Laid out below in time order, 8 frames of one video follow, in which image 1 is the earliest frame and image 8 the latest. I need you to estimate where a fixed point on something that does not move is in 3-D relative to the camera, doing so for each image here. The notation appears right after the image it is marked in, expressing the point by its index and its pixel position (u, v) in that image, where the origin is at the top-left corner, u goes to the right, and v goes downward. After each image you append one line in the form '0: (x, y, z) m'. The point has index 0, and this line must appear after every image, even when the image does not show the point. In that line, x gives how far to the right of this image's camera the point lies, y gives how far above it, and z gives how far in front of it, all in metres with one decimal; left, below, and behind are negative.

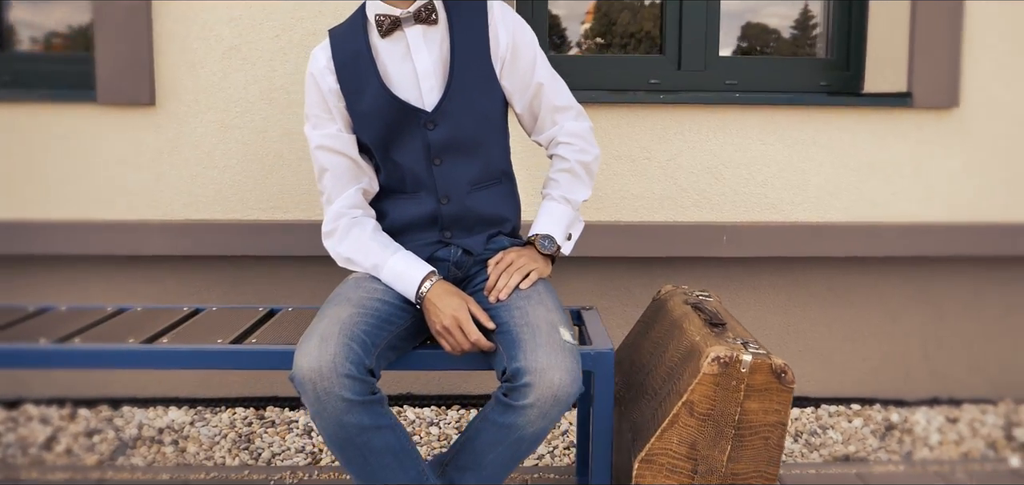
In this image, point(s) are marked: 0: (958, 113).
0: (+1.5, +0.4, +2.5) m
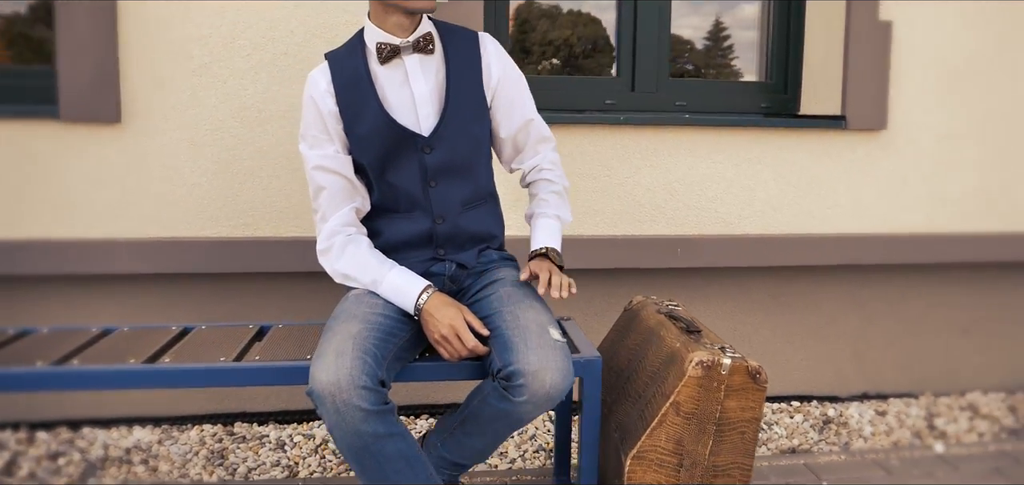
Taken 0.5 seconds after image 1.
0: (+1.3, +0.4, +2.7) m
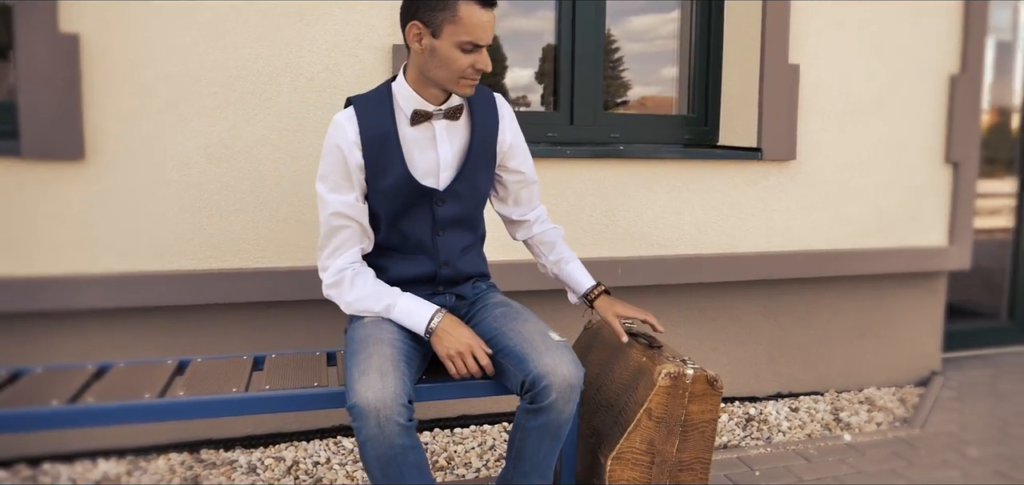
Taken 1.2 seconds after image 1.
0: (+1.1, +0.3, +3.1) m
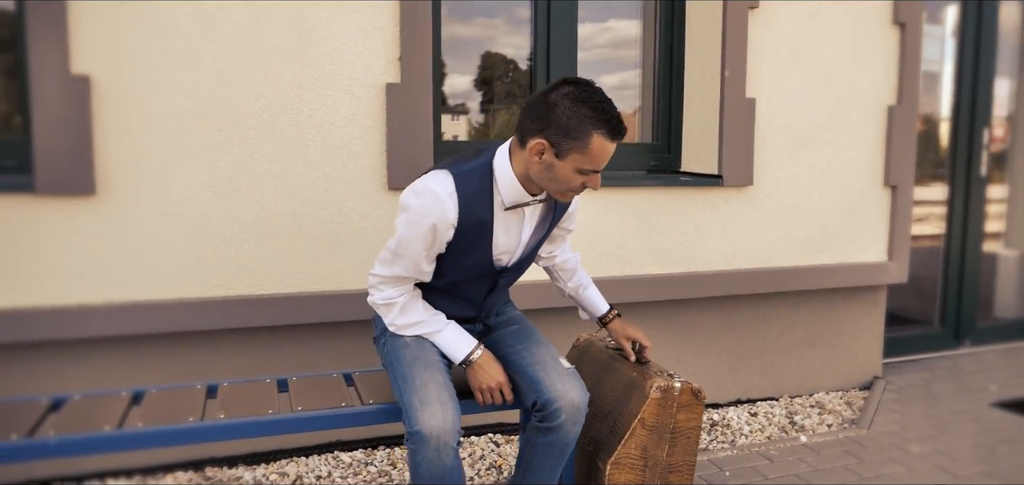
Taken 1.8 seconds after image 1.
0: (+1.0, +0.2, +3.4) m
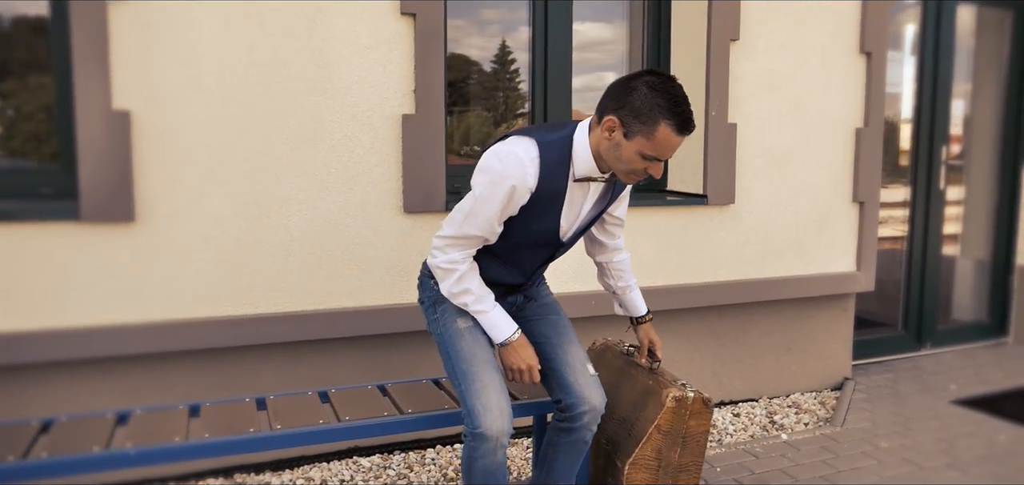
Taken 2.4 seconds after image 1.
0: (+1.0, +0.2, +3.7) m
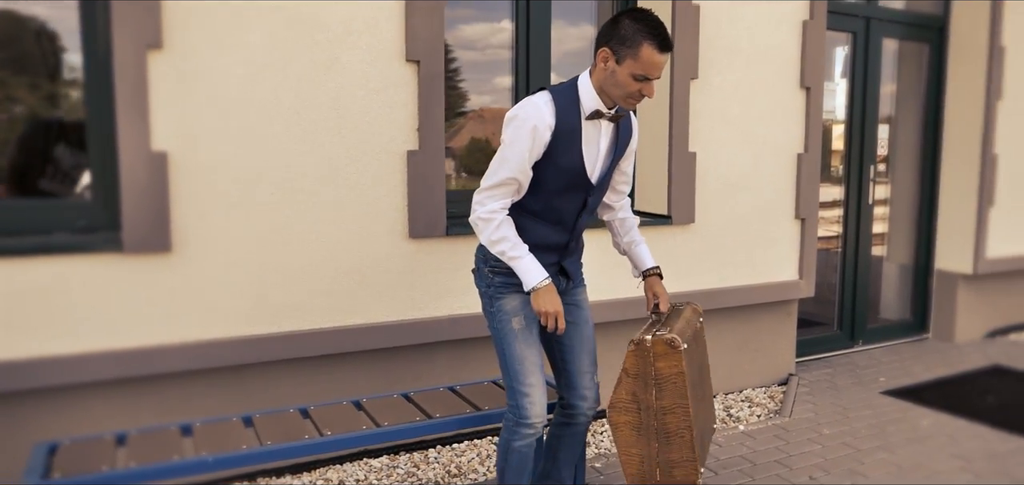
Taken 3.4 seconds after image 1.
0: (+1.0, +0.1, +4.1) m
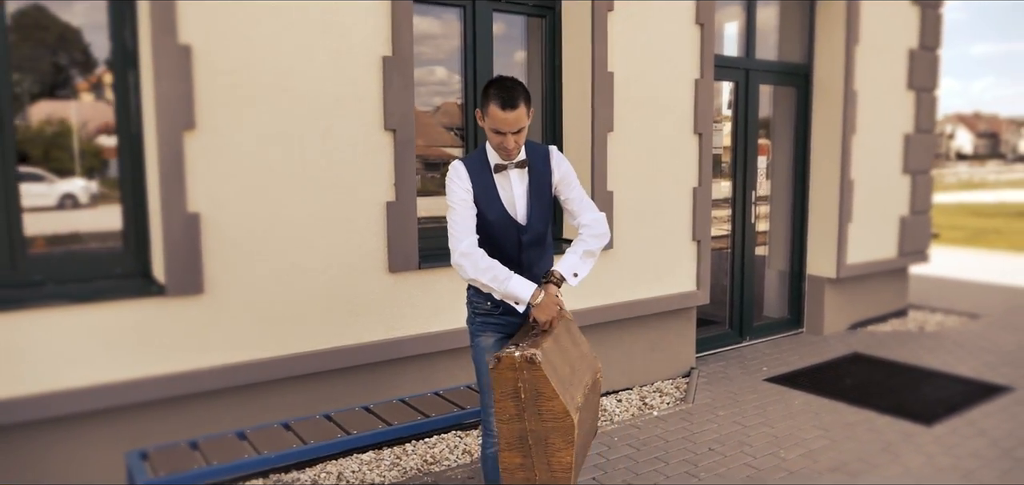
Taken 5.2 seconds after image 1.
0: (+0.6, -0.1, +5.1) m
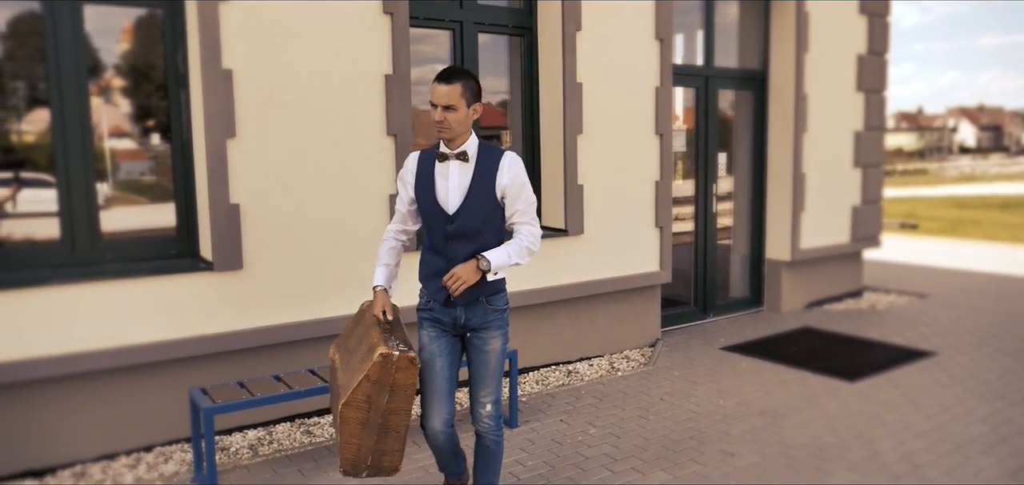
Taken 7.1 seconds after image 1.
0: (+0.5, 0.0, +5.9) m
